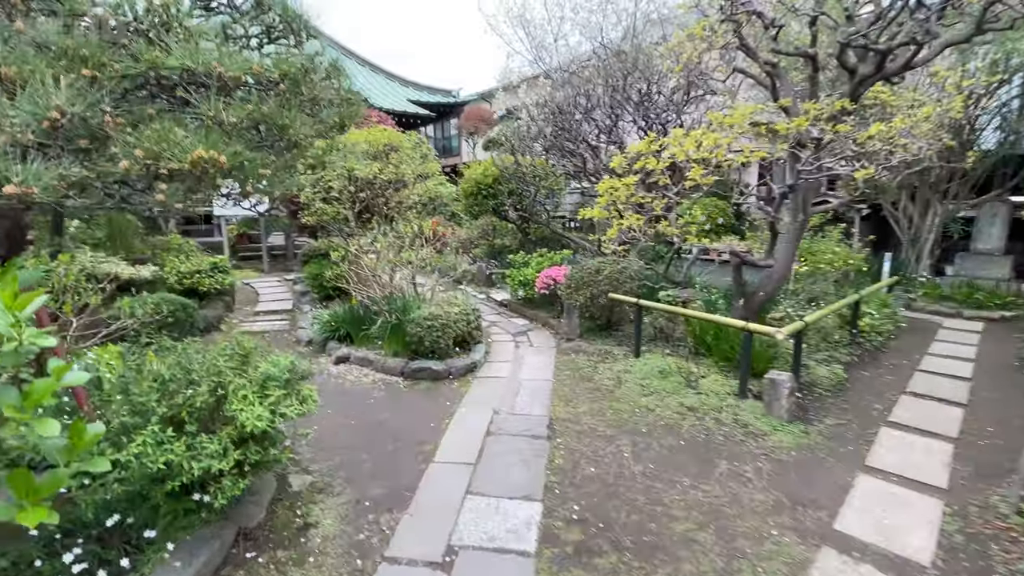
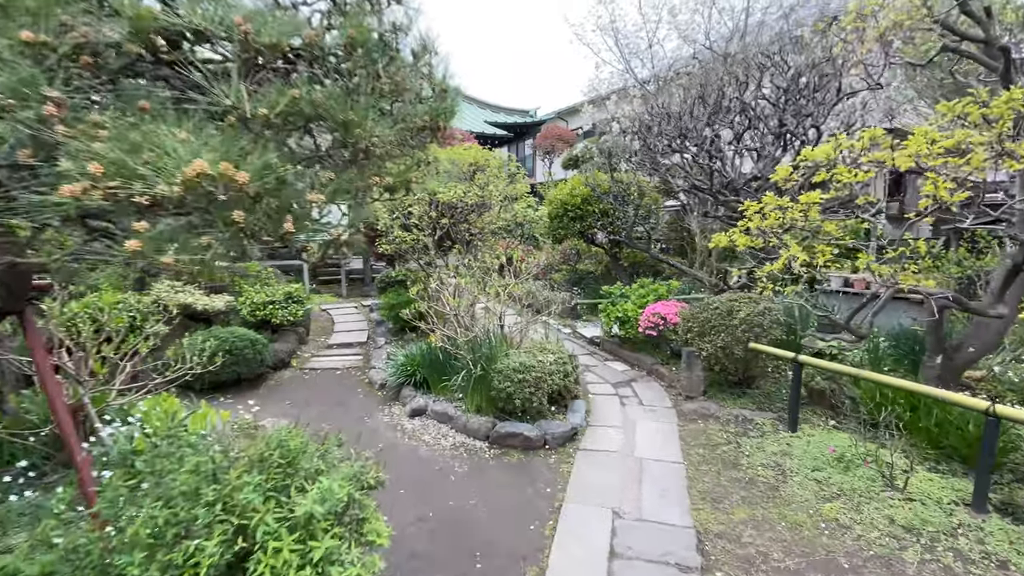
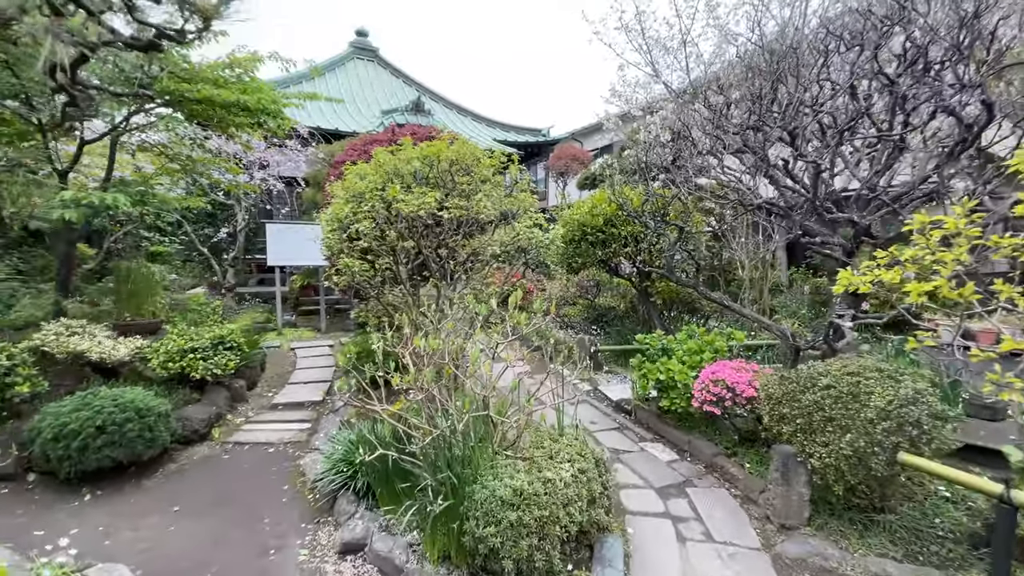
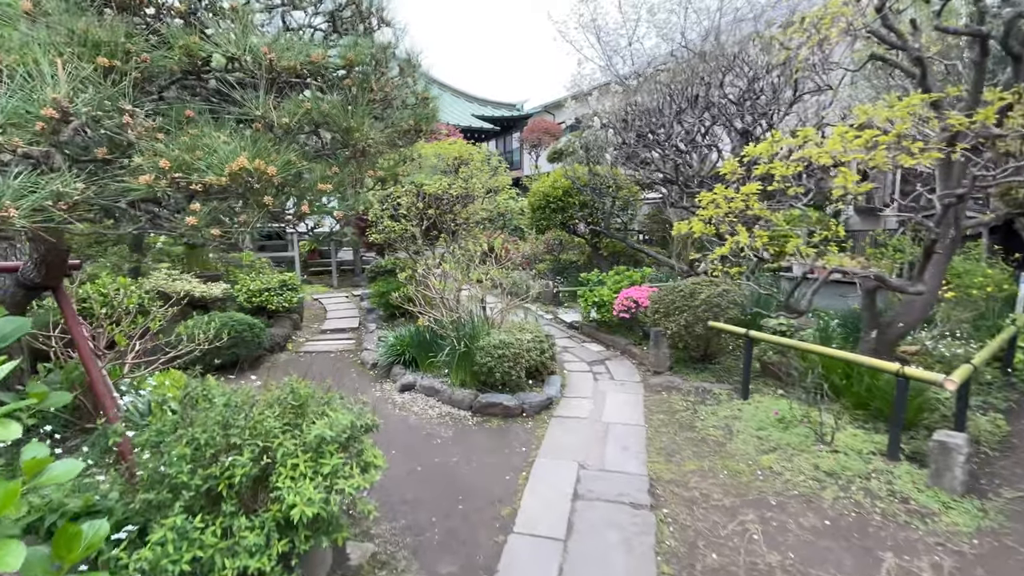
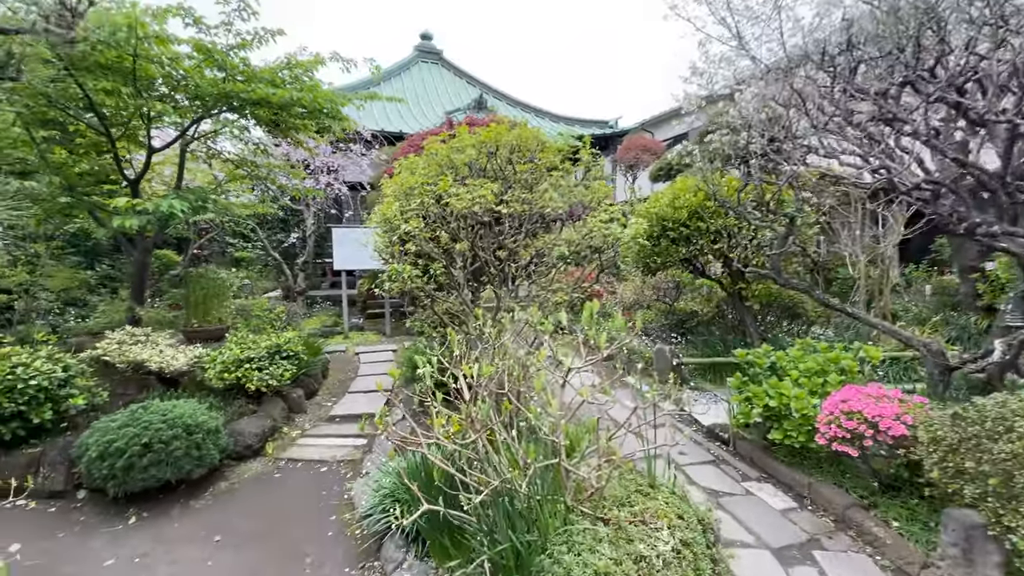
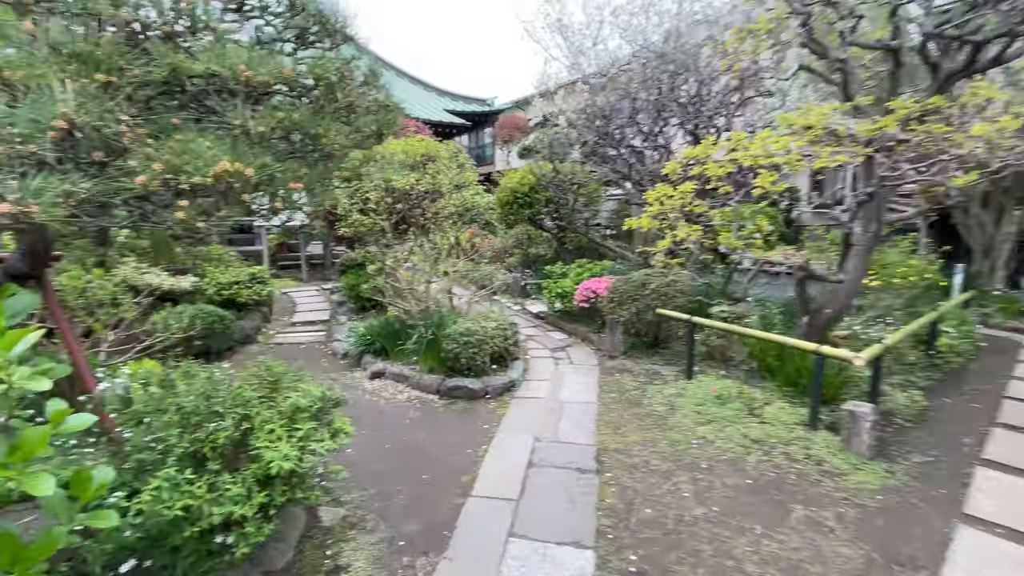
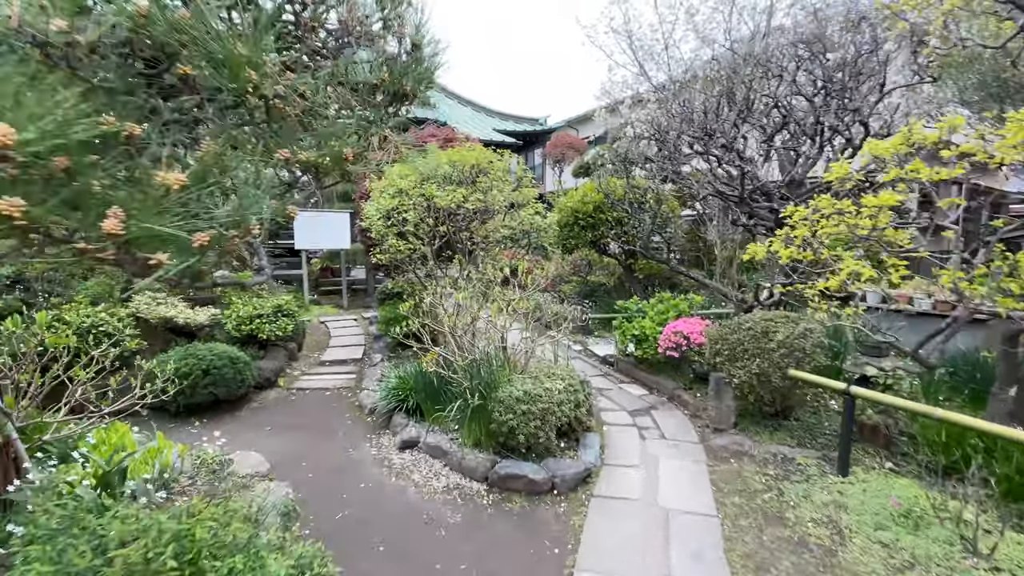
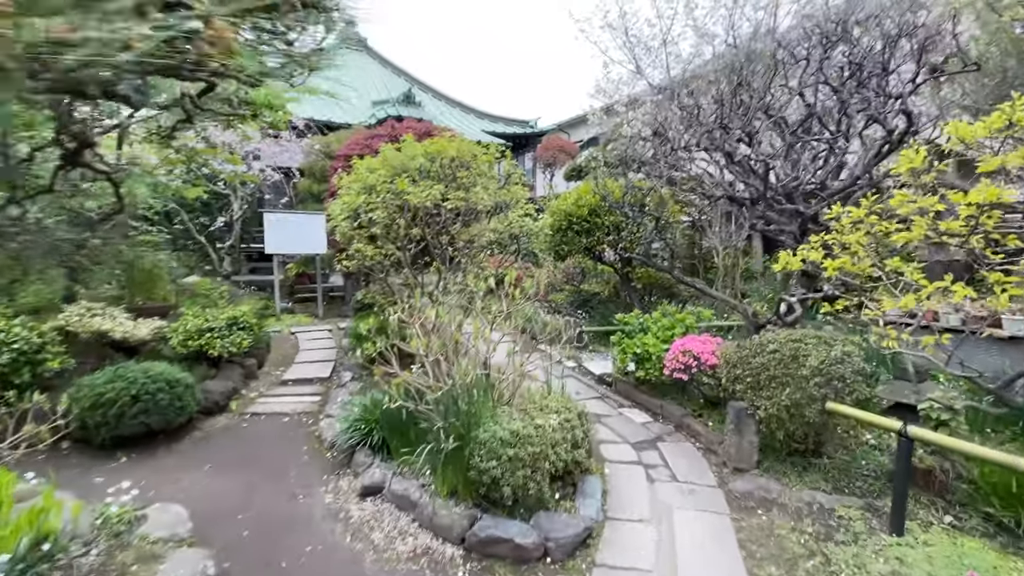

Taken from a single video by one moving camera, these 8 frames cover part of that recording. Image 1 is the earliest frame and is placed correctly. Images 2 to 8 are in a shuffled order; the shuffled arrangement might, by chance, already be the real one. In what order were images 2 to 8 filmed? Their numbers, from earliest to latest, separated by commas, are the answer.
6, 4, 2, 7, 8, 3, 5
